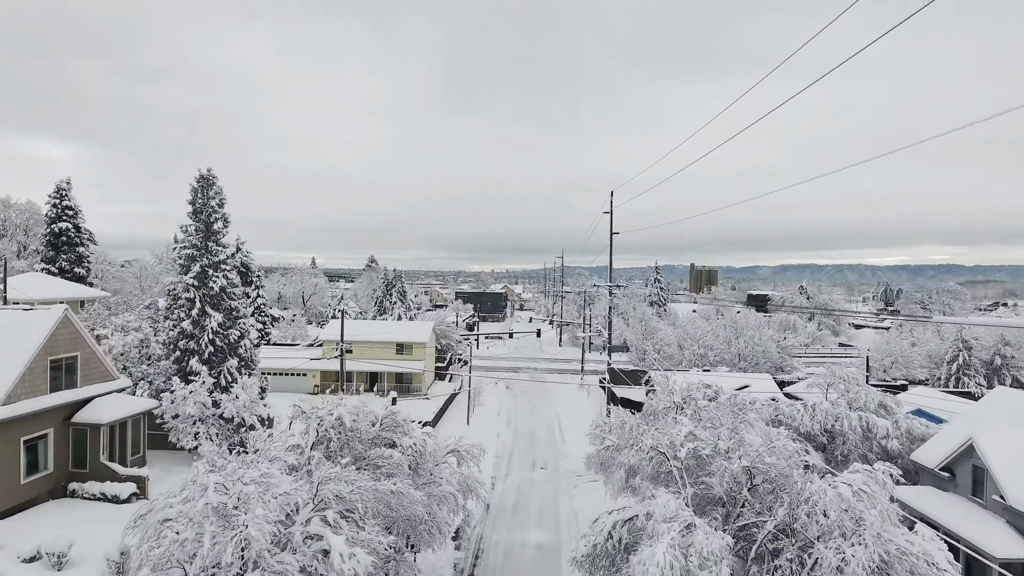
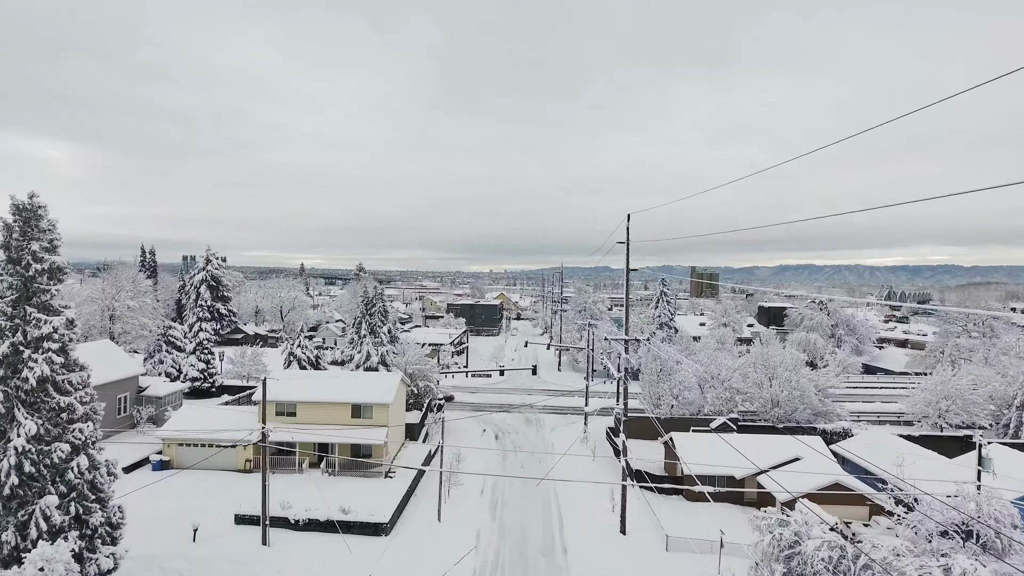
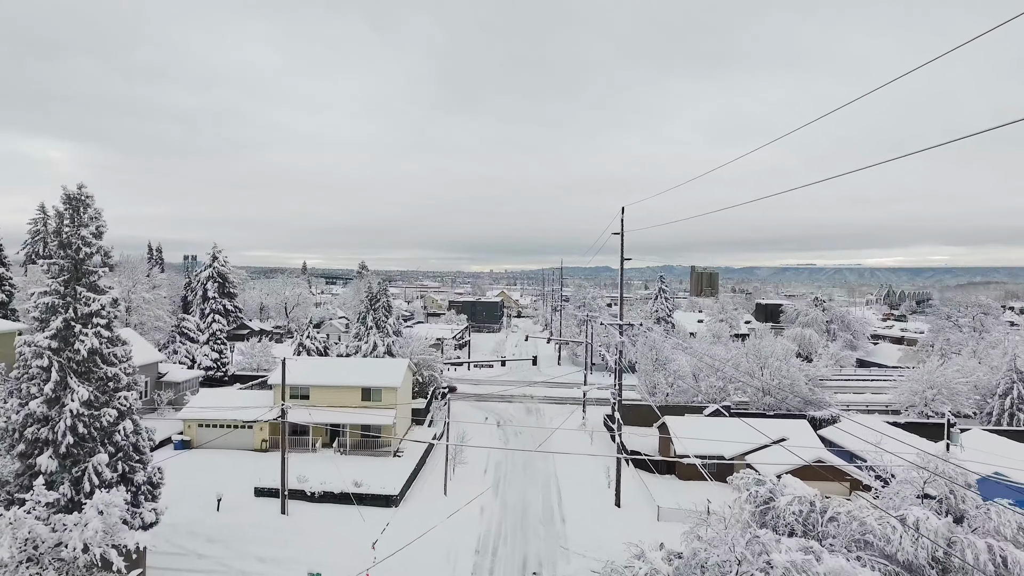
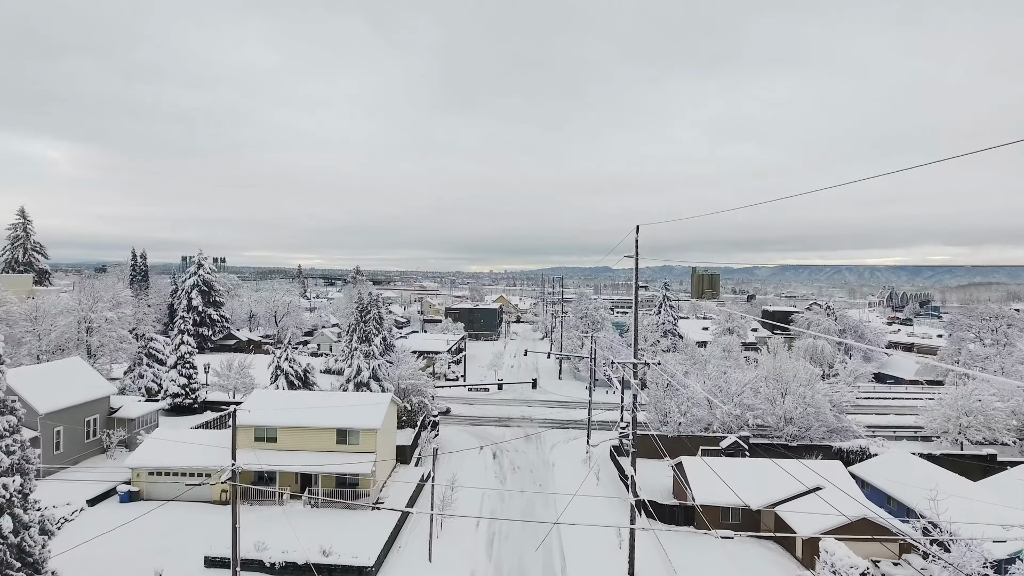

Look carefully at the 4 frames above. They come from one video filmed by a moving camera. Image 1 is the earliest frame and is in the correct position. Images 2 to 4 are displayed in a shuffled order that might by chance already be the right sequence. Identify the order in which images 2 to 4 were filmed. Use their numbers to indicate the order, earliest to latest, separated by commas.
3, 2, 4
